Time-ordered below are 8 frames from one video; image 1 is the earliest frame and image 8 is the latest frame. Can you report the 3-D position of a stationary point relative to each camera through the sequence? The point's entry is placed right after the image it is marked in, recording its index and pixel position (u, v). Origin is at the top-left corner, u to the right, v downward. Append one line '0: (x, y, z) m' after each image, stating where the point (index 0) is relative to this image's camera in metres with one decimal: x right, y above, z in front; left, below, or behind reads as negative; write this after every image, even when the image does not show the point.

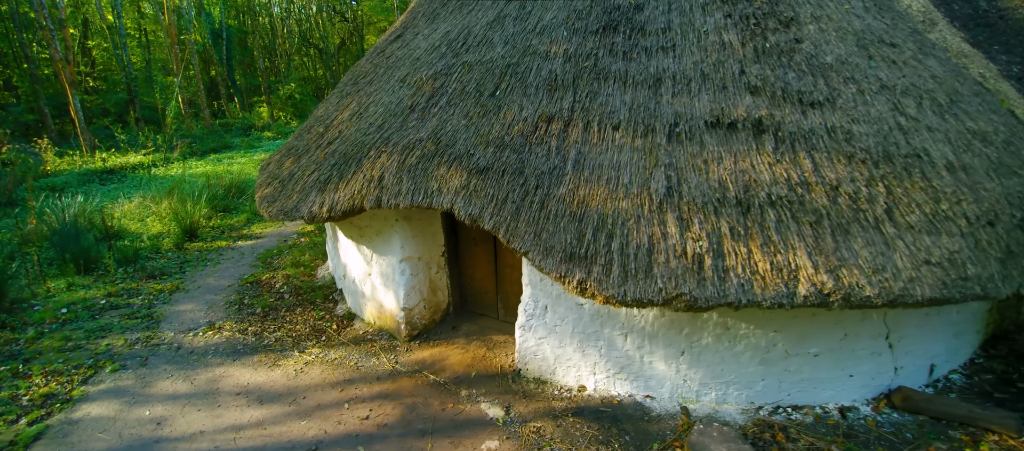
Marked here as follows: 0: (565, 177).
0: (+0.4, +0.3, +3.1) m
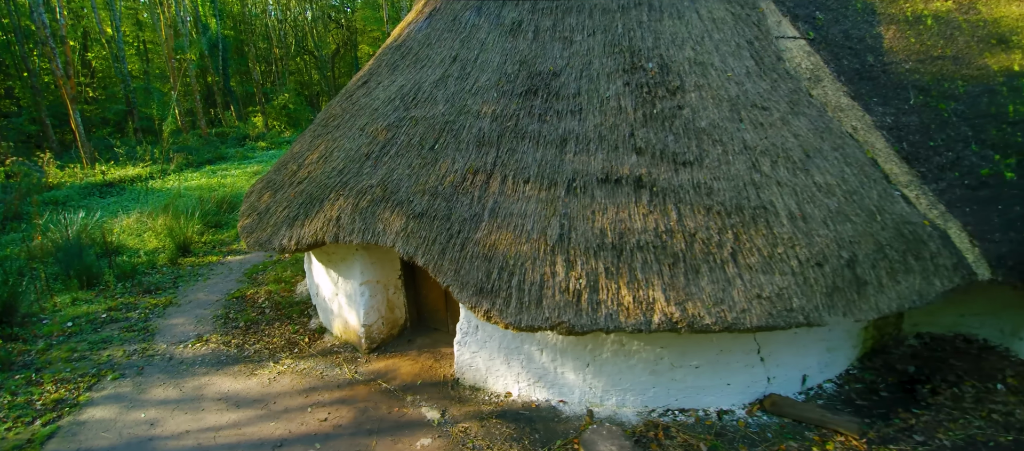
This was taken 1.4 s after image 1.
0: (-0.2, 0.0, +3.9) m
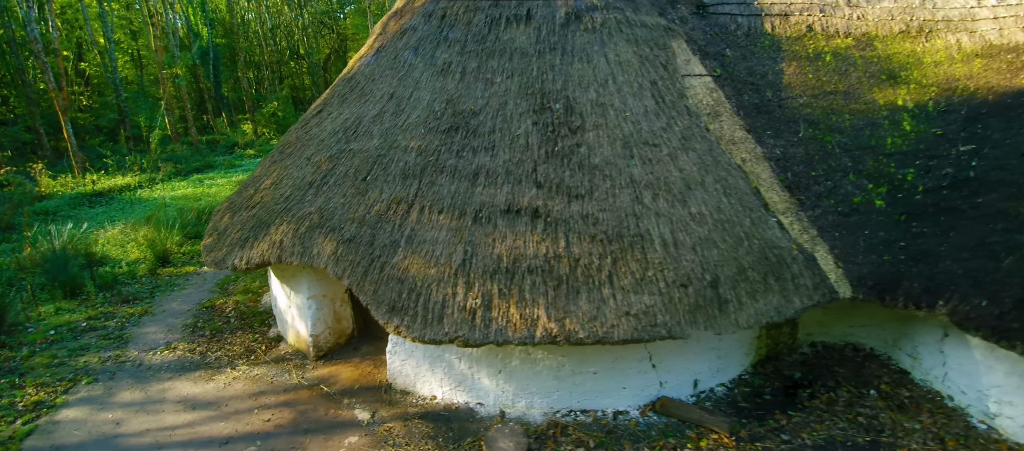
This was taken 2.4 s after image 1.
0: (-1.1, -0.2, +4.4) m
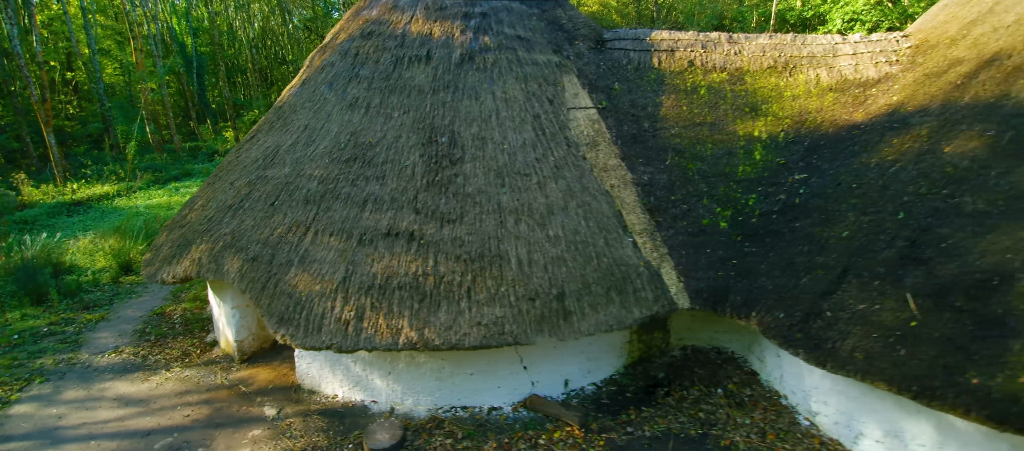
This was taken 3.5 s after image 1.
0: (-2.4, -0.5, +5.1) m
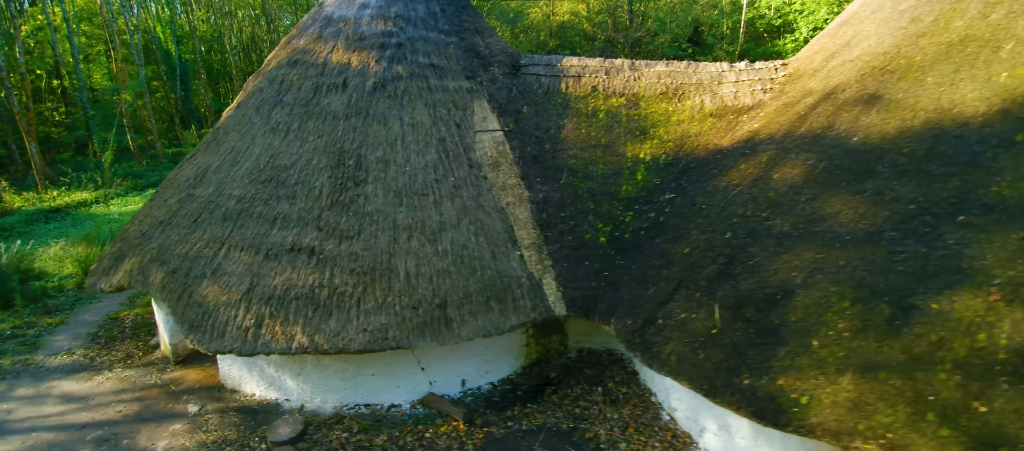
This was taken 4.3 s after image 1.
0: (-3.7, -0.7, +5.7) m
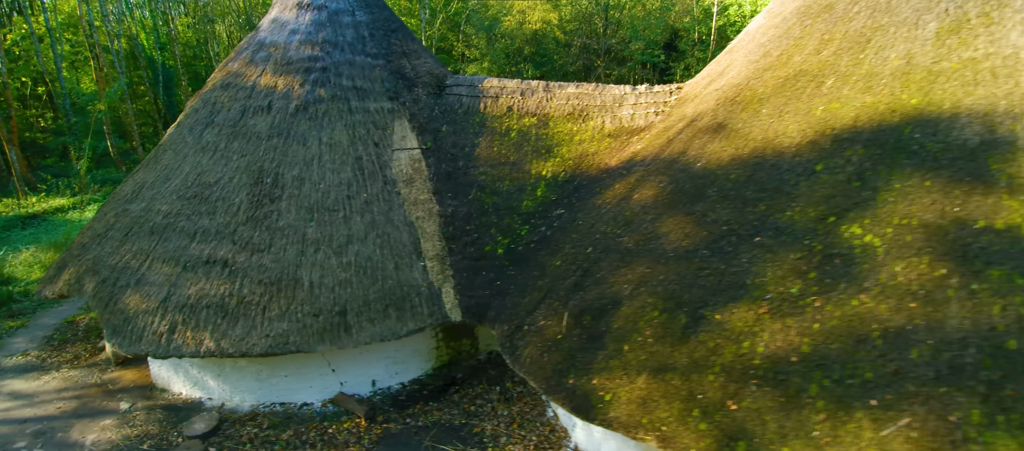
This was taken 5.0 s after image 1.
0: (-5.1, -0.8, +6.3) m
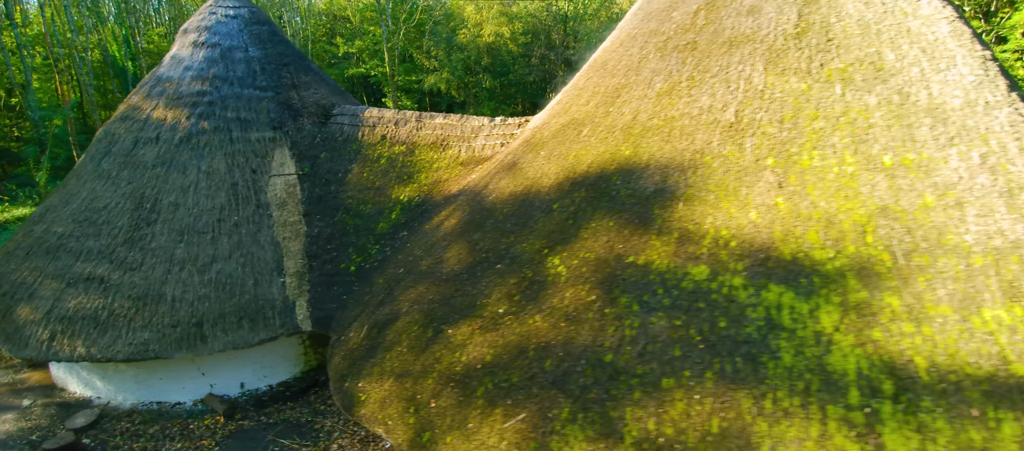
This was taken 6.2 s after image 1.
0: (-7.5, -1.2, +7.2) m
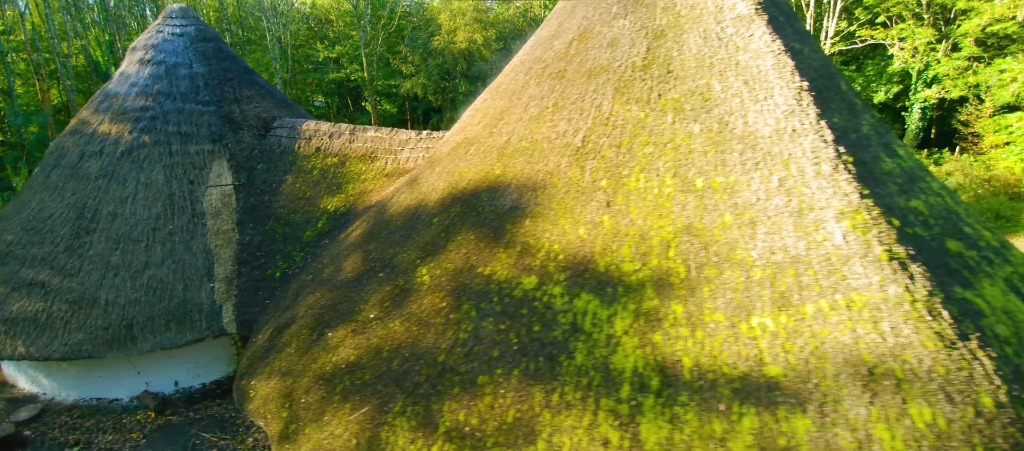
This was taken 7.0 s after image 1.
0: (-9.0, -1.3, +7.8) m
